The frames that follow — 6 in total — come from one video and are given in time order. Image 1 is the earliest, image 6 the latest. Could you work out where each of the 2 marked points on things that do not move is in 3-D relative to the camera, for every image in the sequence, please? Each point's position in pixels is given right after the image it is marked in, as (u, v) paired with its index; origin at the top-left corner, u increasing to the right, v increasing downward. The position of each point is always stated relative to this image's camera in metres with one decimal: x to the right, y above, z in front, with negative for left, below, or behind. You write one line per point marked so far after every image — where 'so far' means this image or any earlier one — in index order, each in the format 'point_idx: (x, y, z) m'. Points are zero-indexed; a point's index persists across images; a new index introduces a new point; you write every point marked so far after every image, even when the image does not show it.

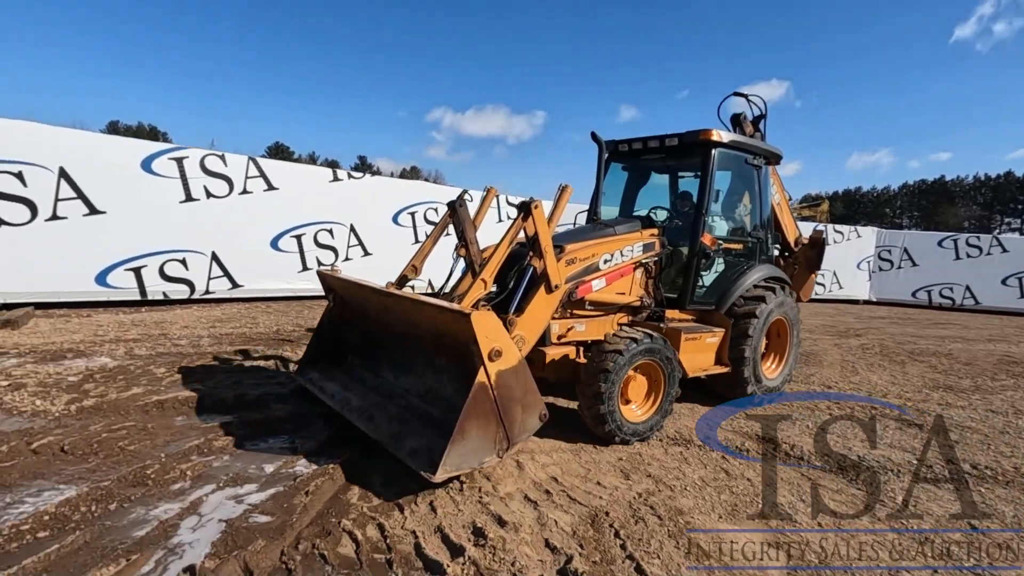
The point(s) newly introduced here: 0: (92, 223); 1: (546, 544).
0: (-6.0, +0.9, +7.5) m
1: (+0.2, -1.2, +2.5) m
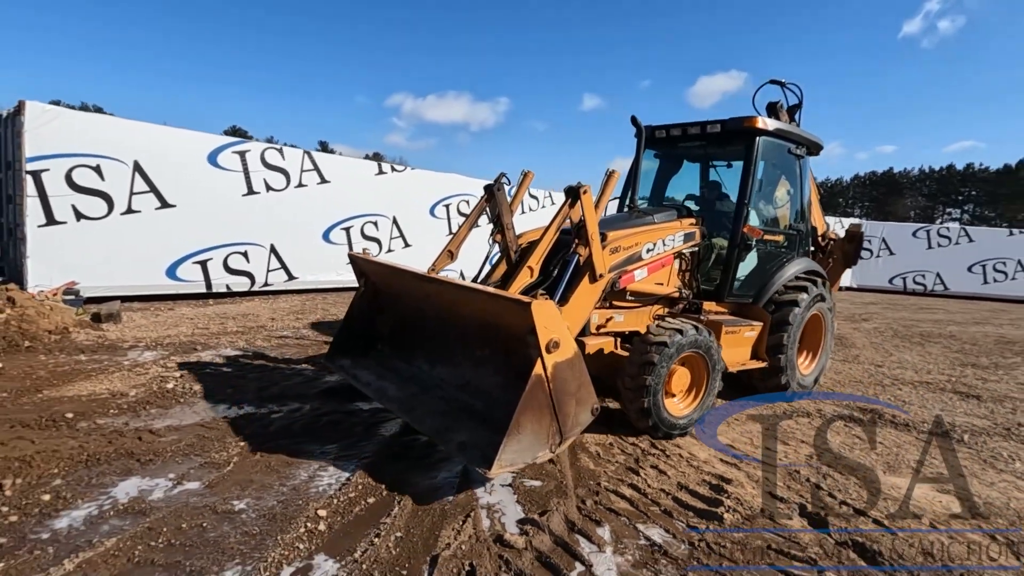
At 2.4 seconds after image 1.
0: (-5.0, +1.0, +7.6) m
1: (+1.5, -1.2, +3.1) m
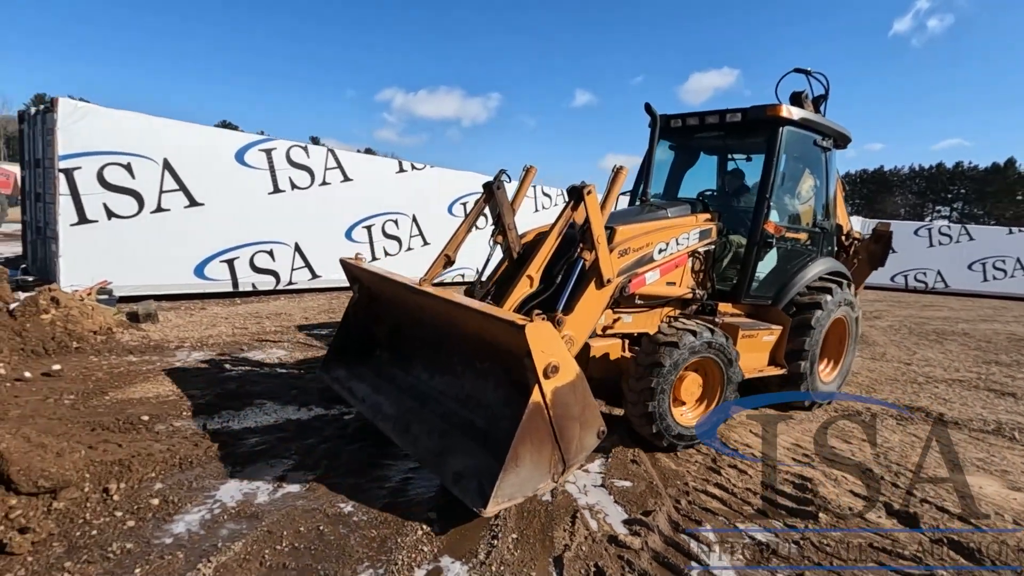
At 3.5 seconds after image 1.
0: (-4.5, +1.0, +7.5) m
1: (+2.0, -1.2, +3.1) m
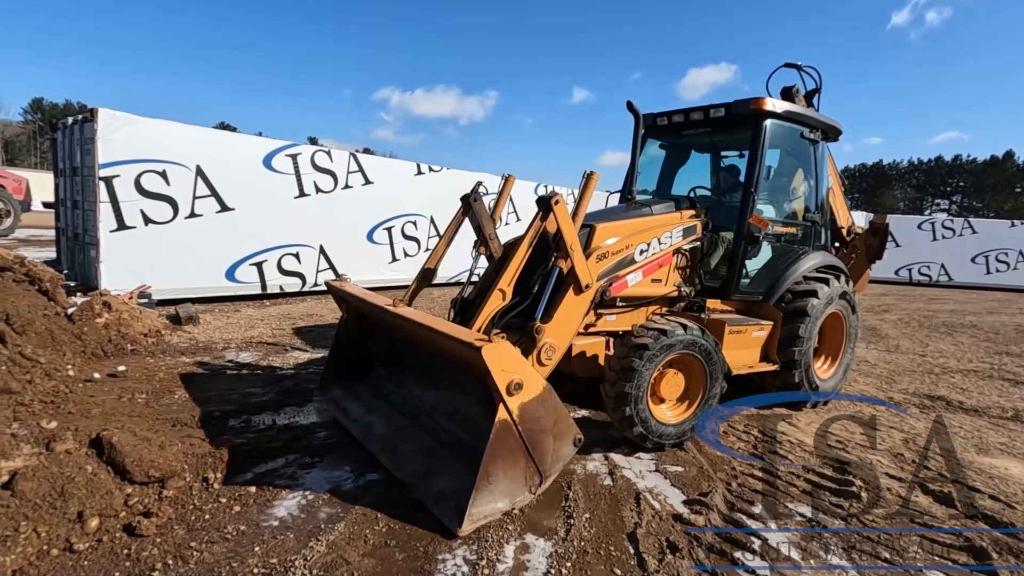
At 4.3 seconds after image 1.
0: (-4.2, +1.0, +7.7) m
1: (+2.4, -1.2, +3.4) m
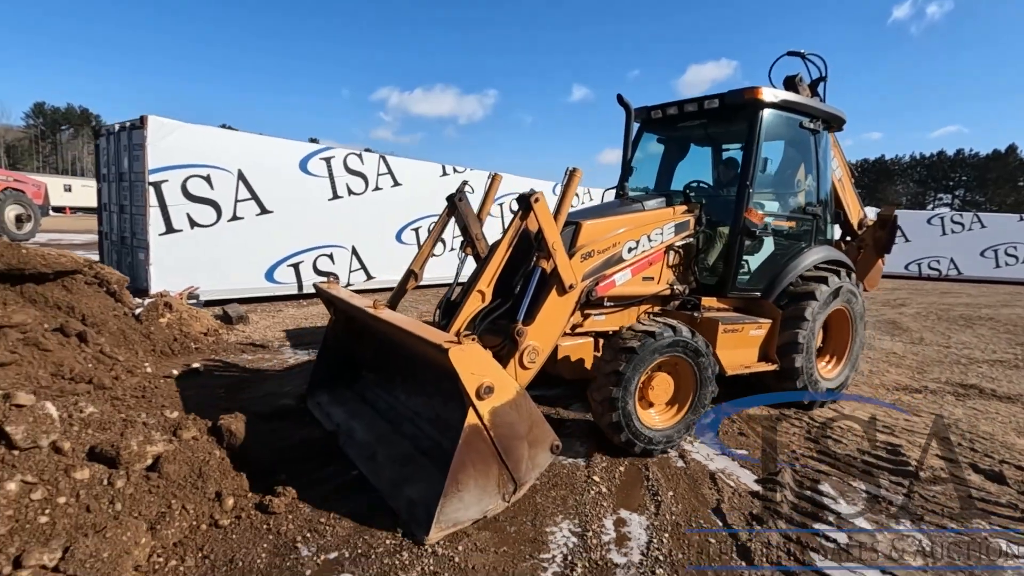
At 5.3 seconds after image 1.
0: (-3.7, +1.0, +7.9) m
1: (+2.9, -1.1, +3.6) m
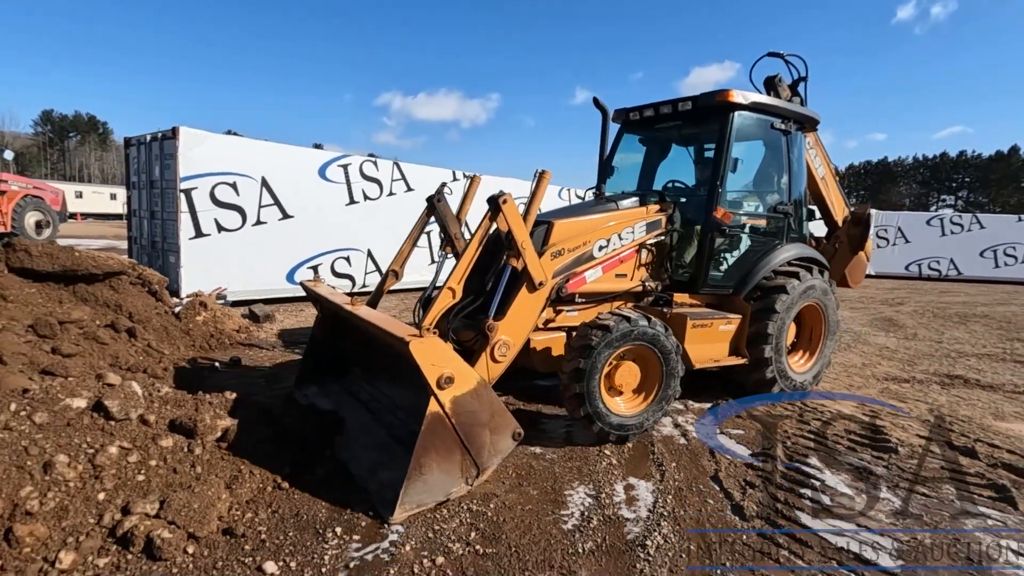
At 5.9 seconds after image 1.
0: (-3.6, +1.0, +8.3) m
1: (+3.0, -1.1, +3.9) m
